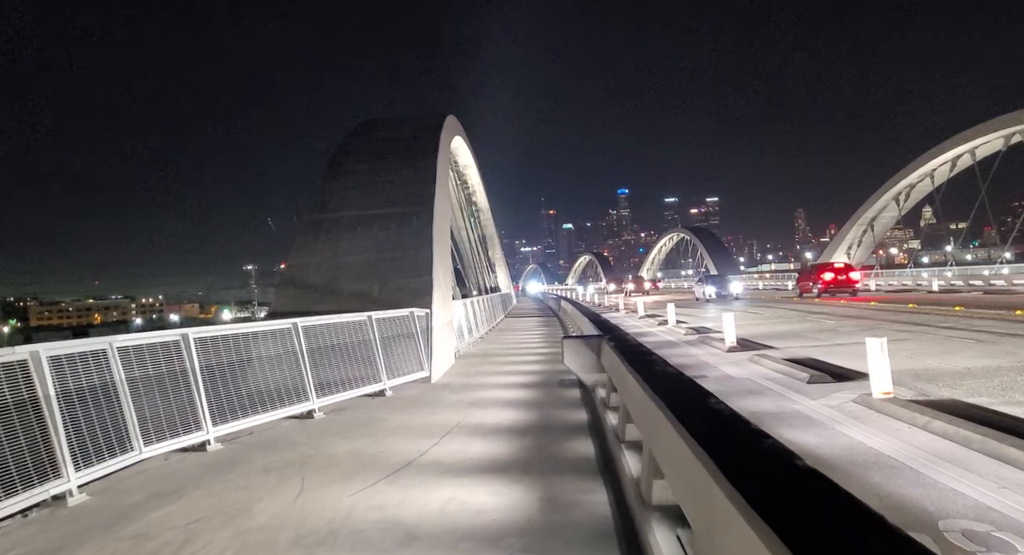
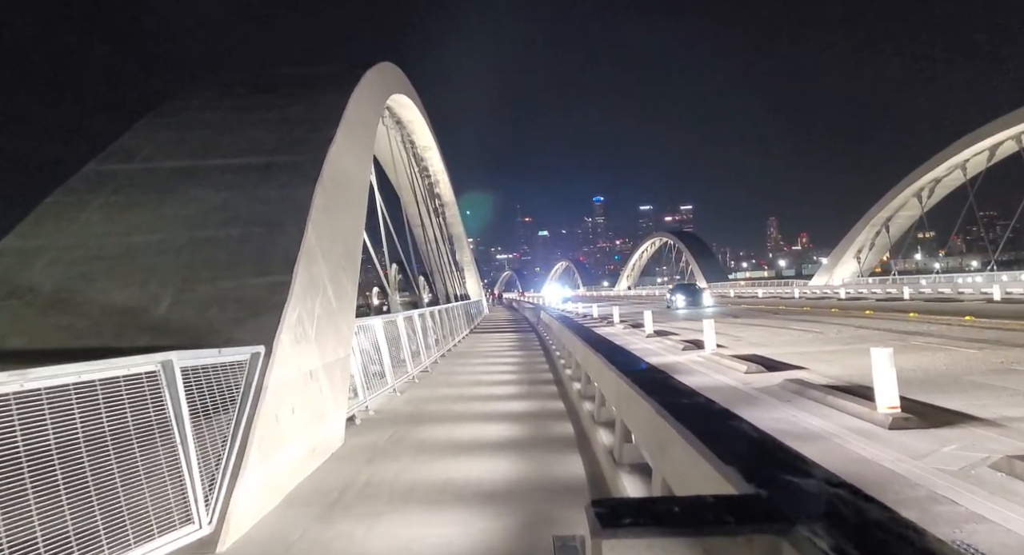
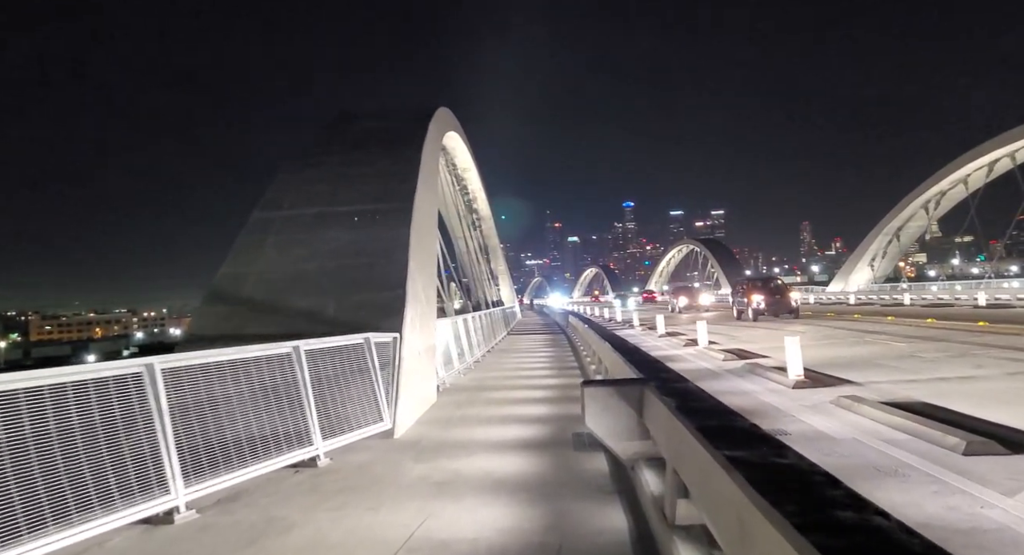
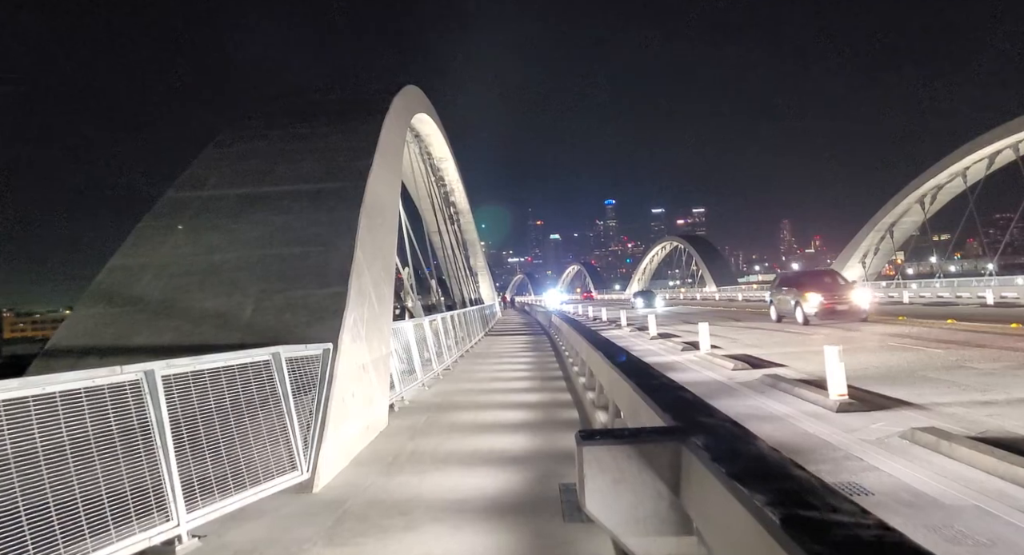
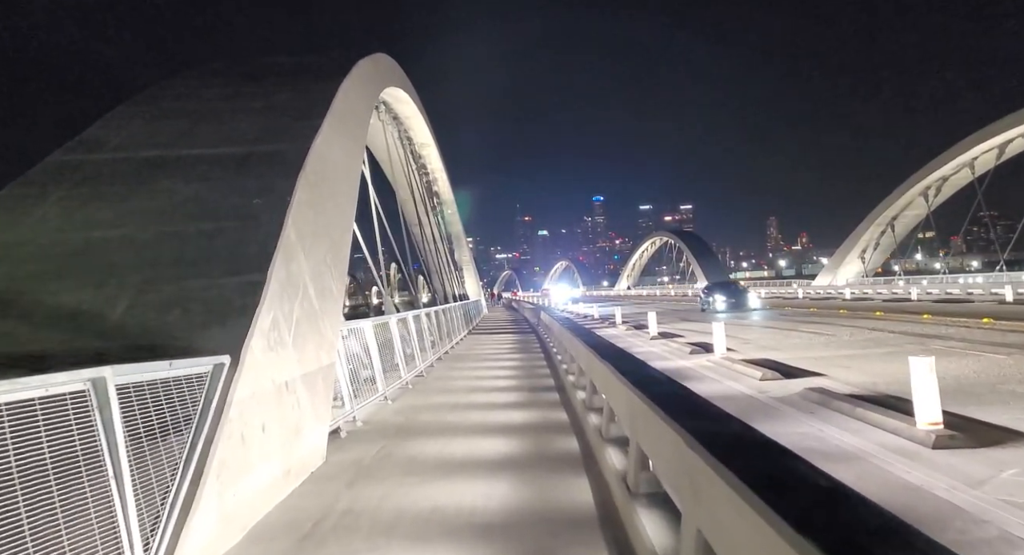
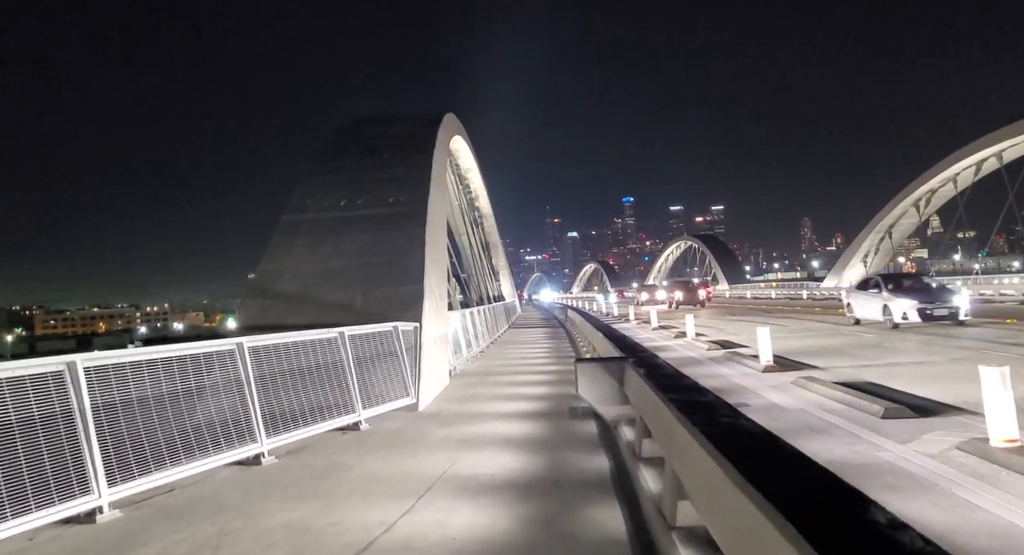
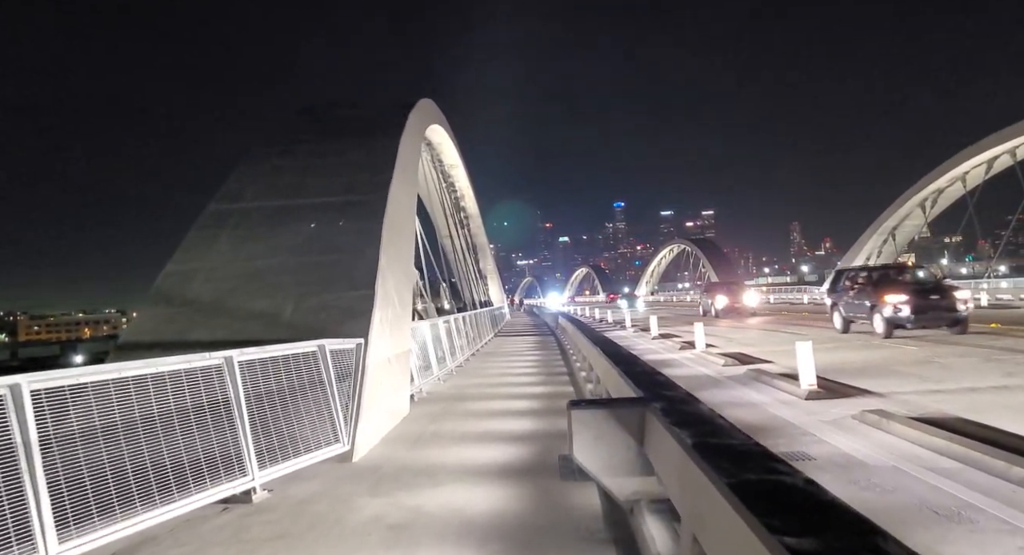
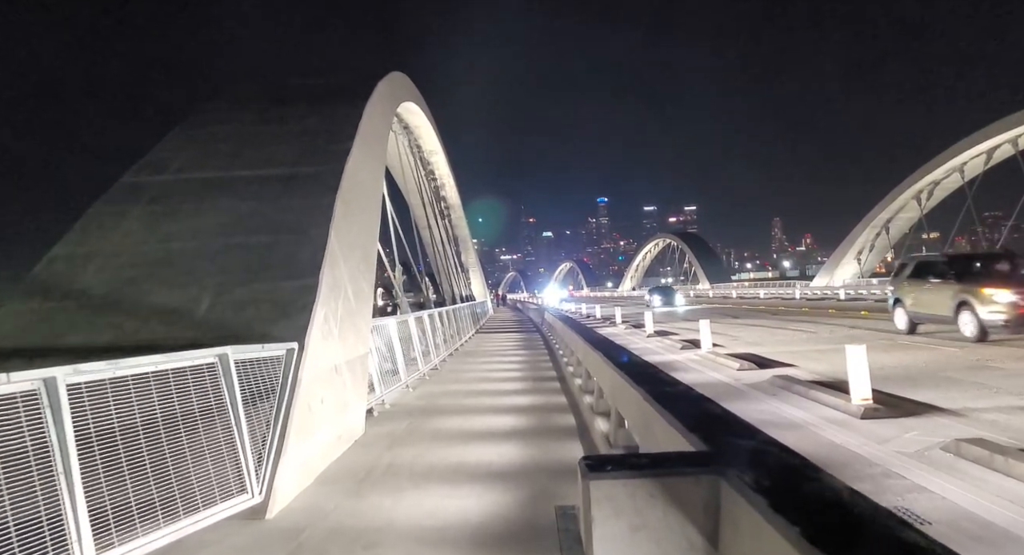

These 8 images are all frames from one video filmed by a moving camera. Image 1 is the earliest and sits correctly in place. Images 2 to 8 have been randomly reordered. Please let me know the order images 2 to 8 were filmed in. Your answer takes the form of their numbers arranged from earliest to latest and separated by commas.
6, 3, 7, 4, 8, 2, 5
